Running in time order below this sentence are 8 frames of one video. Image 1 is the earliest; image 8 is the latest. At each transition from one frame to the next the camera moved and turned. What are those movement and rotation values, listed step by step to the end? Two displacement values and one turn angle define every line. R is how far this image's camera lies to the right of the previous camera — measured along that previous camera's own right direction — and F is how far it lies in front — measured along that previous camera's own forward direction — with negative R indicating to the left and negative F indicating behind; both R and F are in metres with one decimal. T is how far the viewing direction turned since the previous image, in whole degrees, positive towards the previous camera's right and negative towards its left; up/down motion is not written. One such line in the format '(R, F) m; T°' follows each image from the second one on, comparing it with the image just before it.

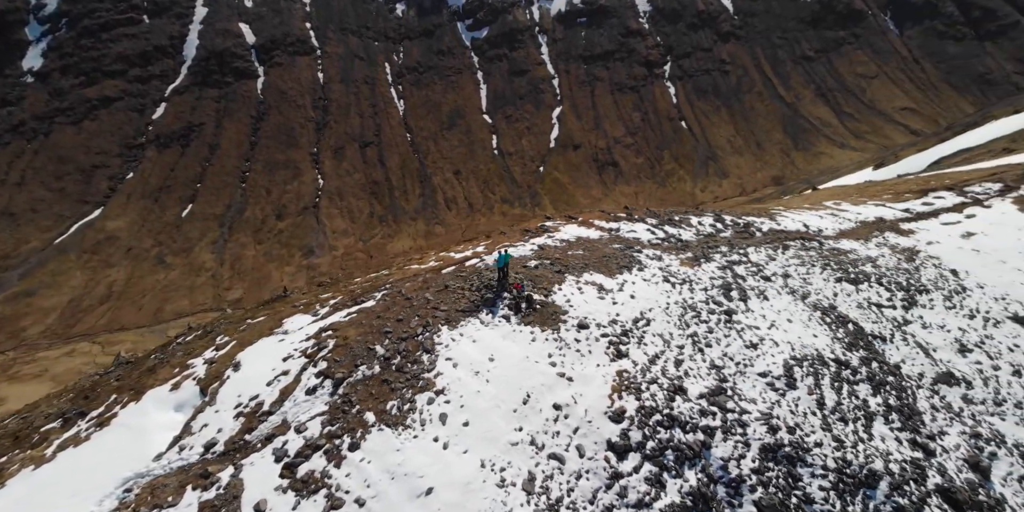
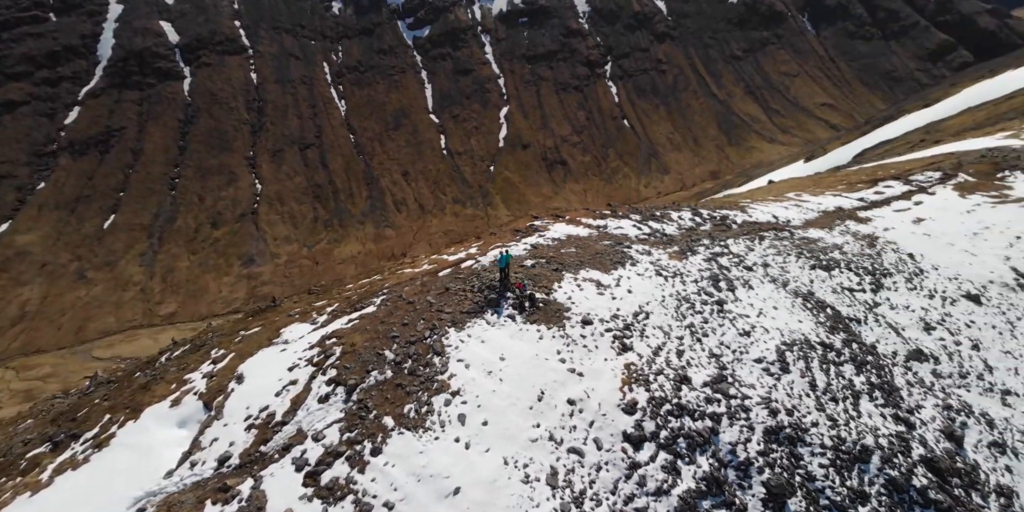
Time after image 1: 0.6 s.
(-0.7, -0.1) m; +4°
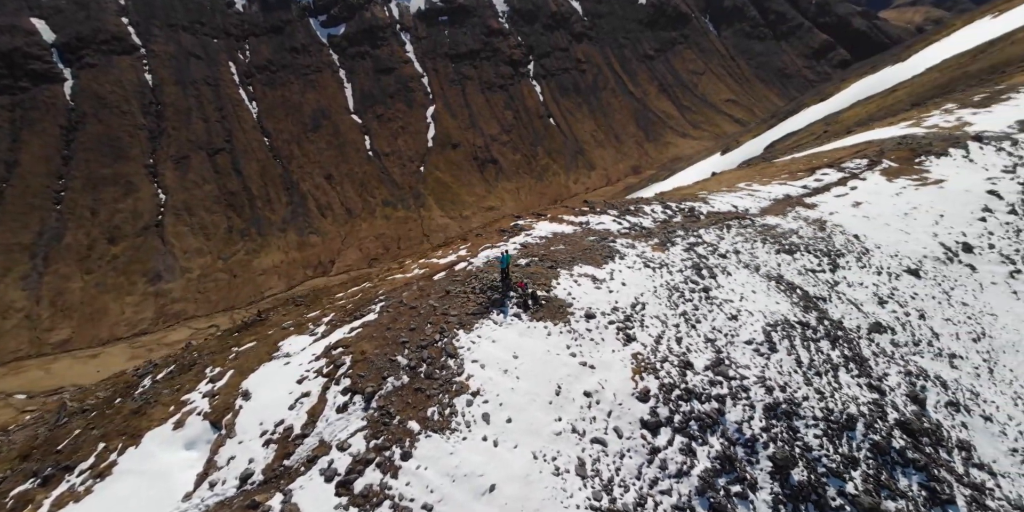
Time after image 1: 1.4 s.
(-1.0, -0.2) m; +5°
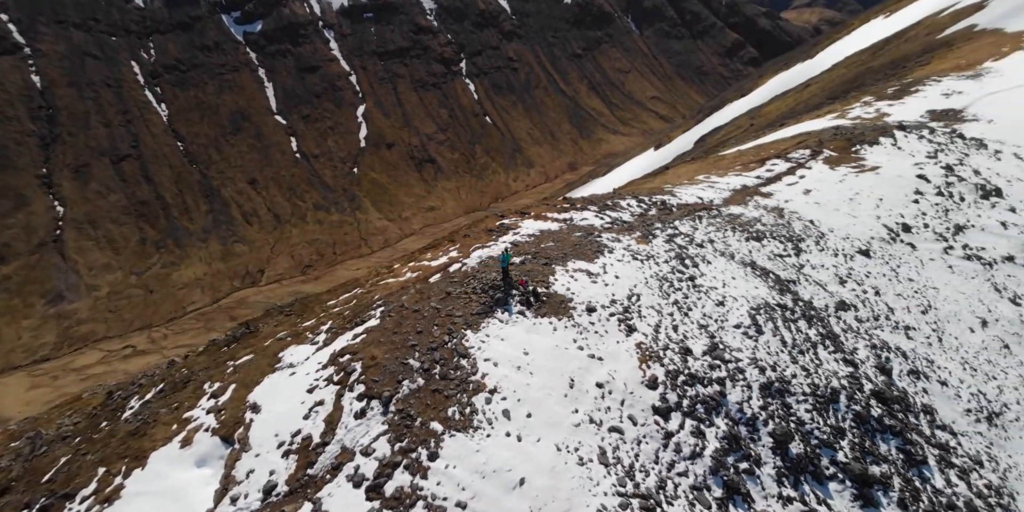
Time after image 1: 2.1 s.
(-0.9, -0.2) m; +5°
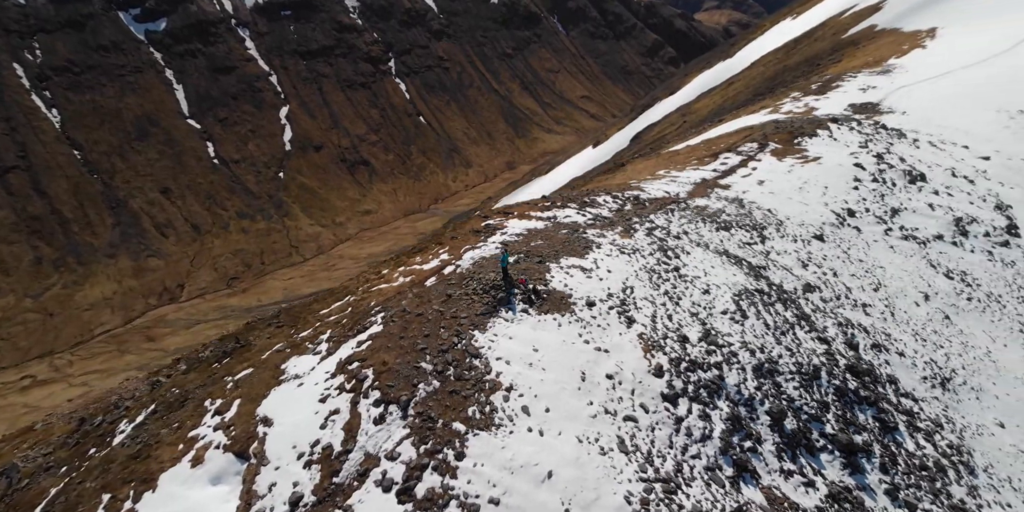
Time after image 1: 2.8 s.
(-0.9, -0.2) m; +5°
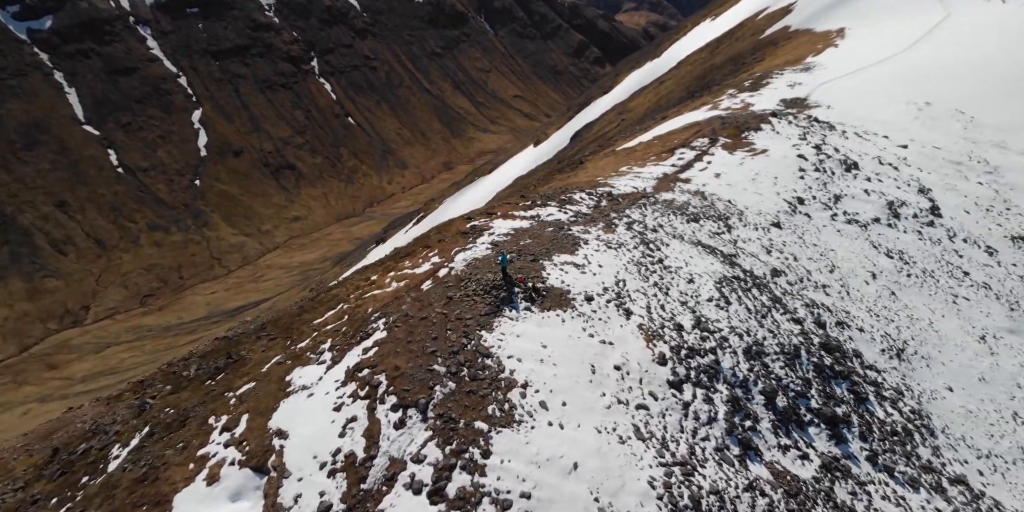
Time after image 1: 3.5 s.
(-0.9, -0.2) m; +5°
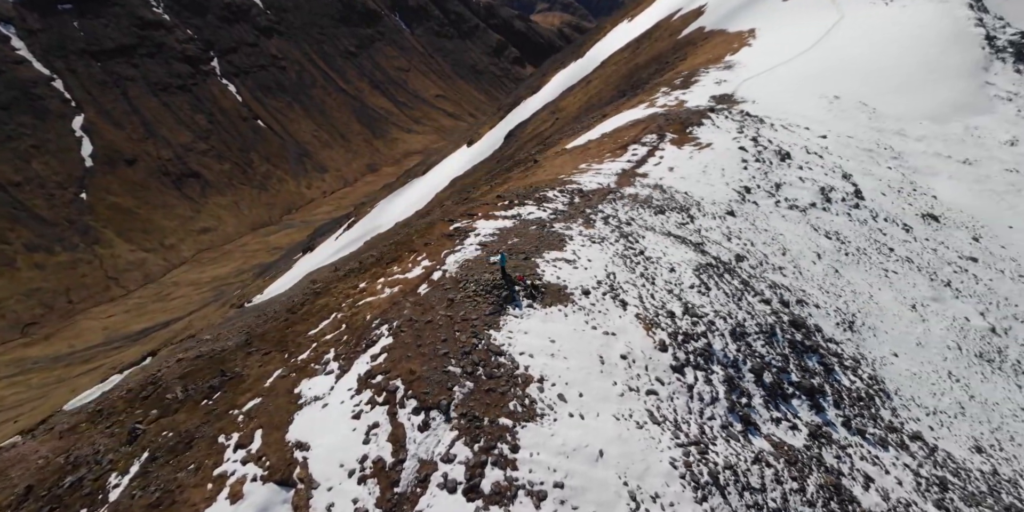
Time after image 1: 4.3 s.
(-1.1, -0.2) m; +6°
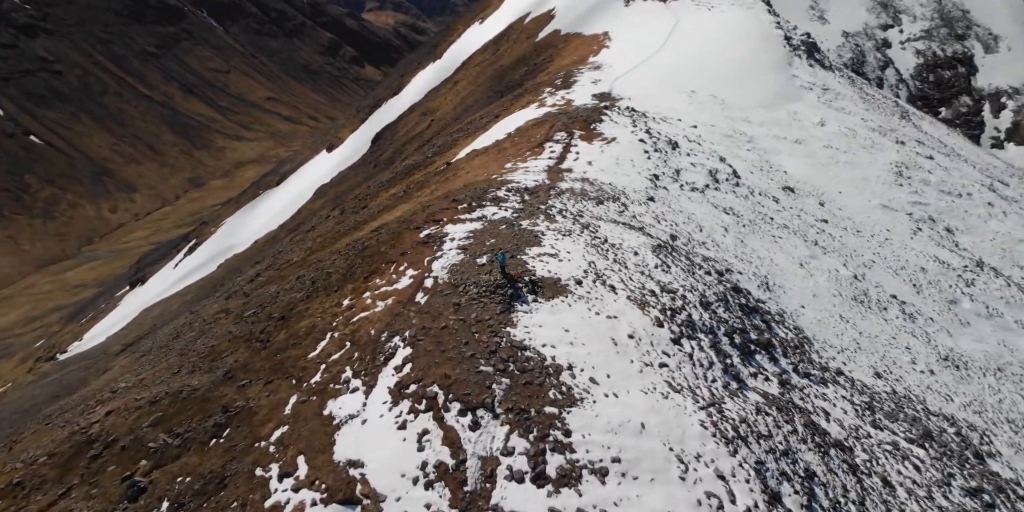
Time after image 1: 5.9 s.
(-2.3, -0.4) m; +11°
